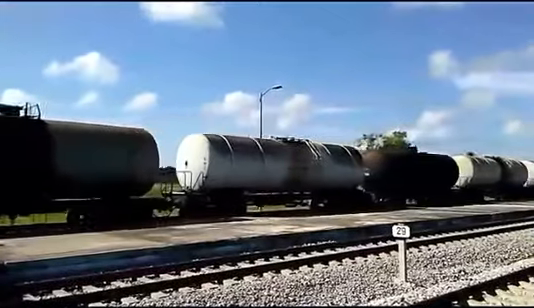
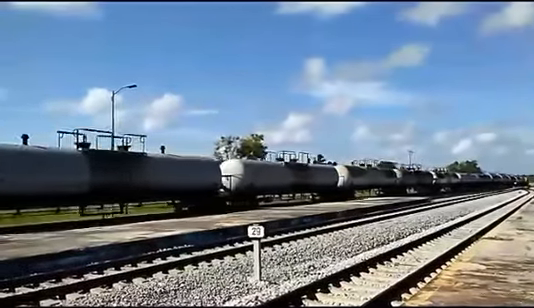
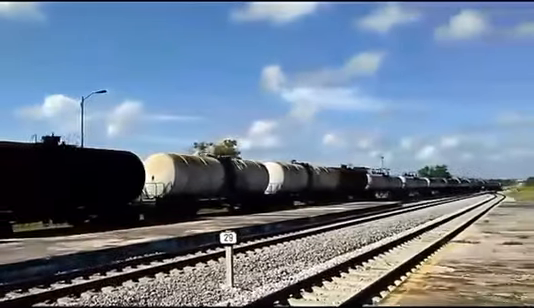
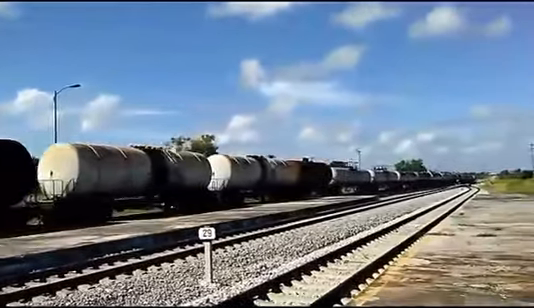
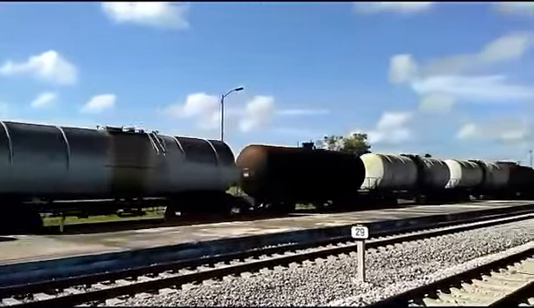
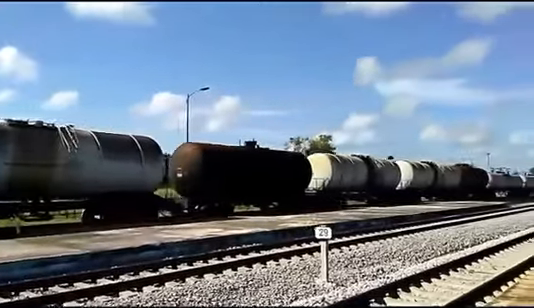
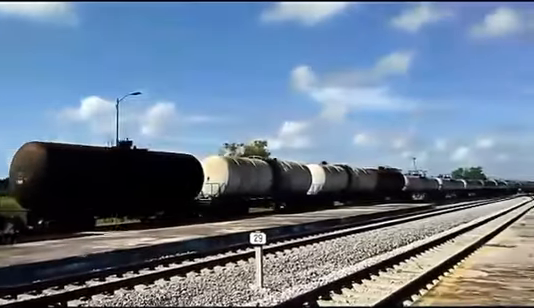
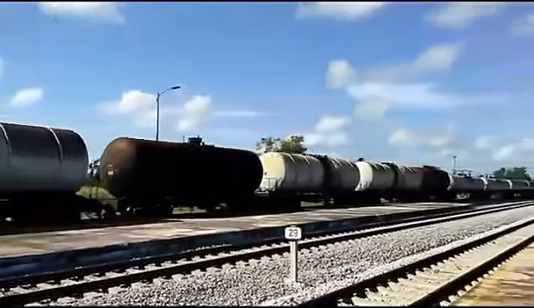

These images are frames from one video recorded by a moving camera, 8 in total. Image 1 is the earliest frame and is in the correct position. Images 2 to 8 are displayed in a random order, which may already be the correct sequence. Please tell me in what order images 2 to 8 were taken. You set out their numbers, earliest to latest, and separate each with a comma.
5, 6, 8, 7, 3, 4, 2
